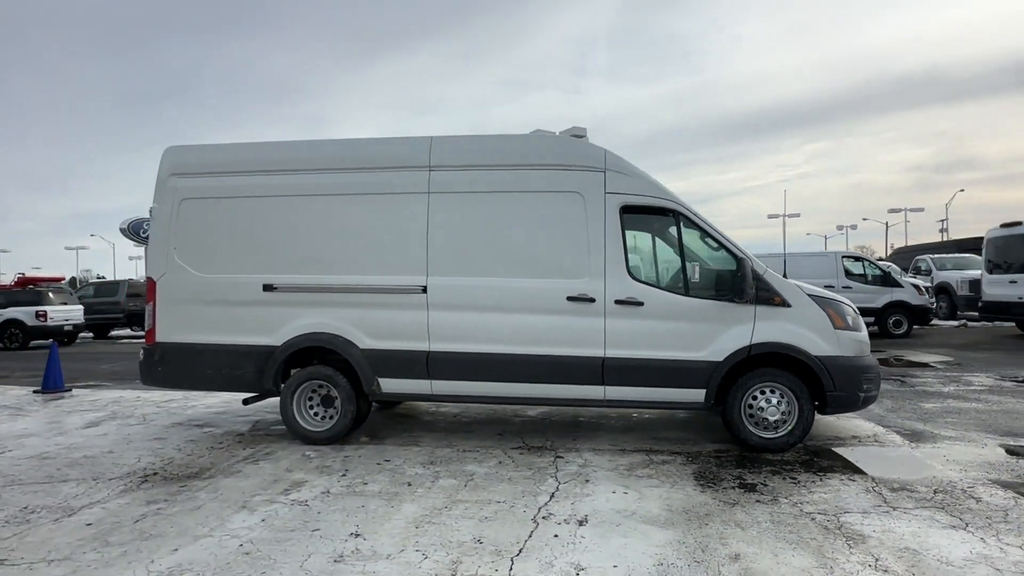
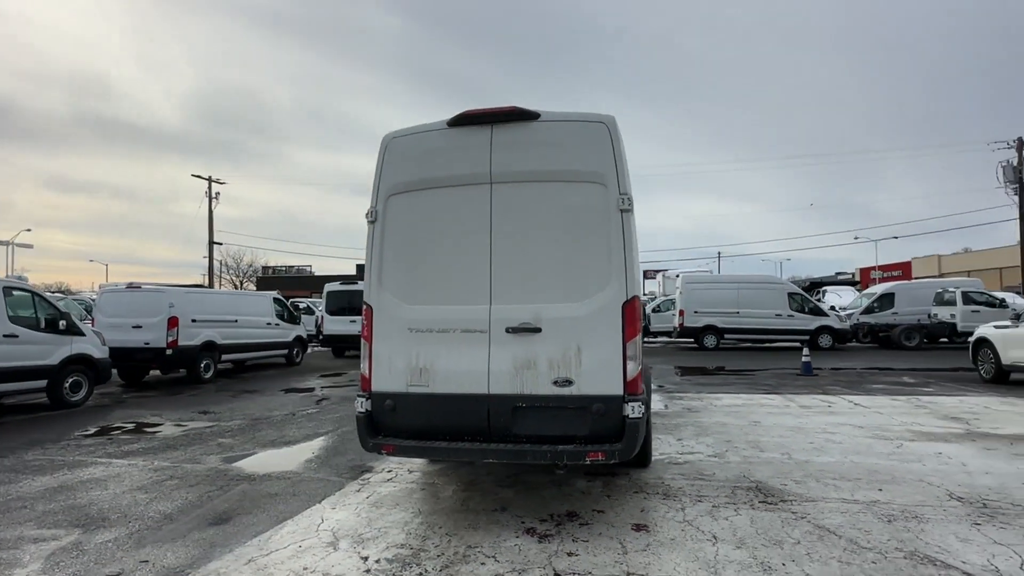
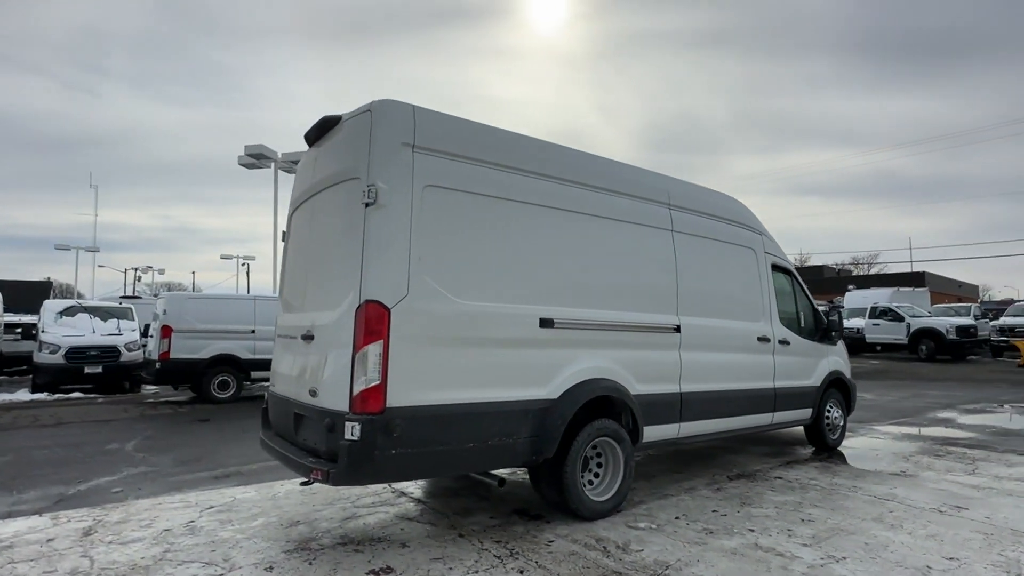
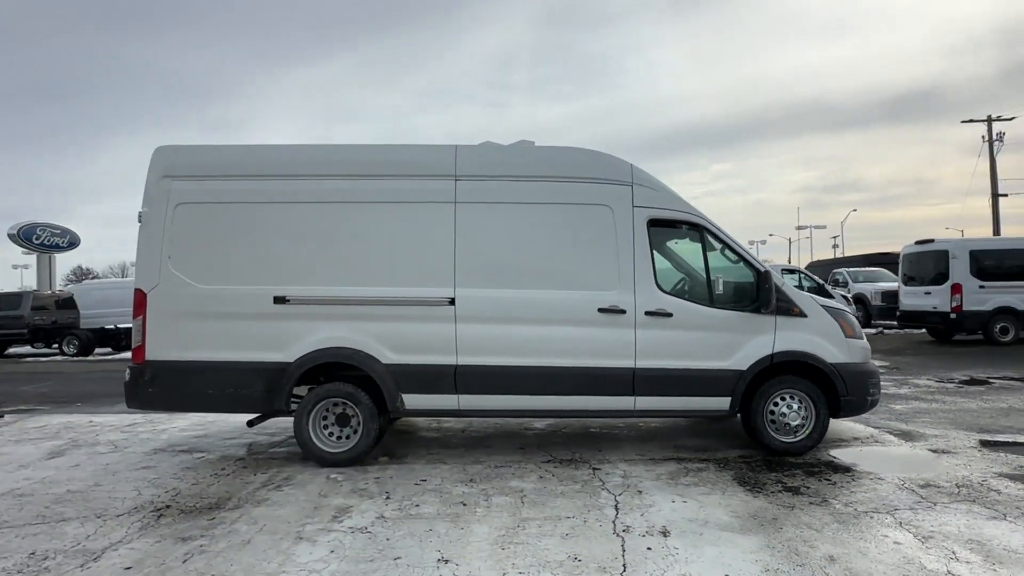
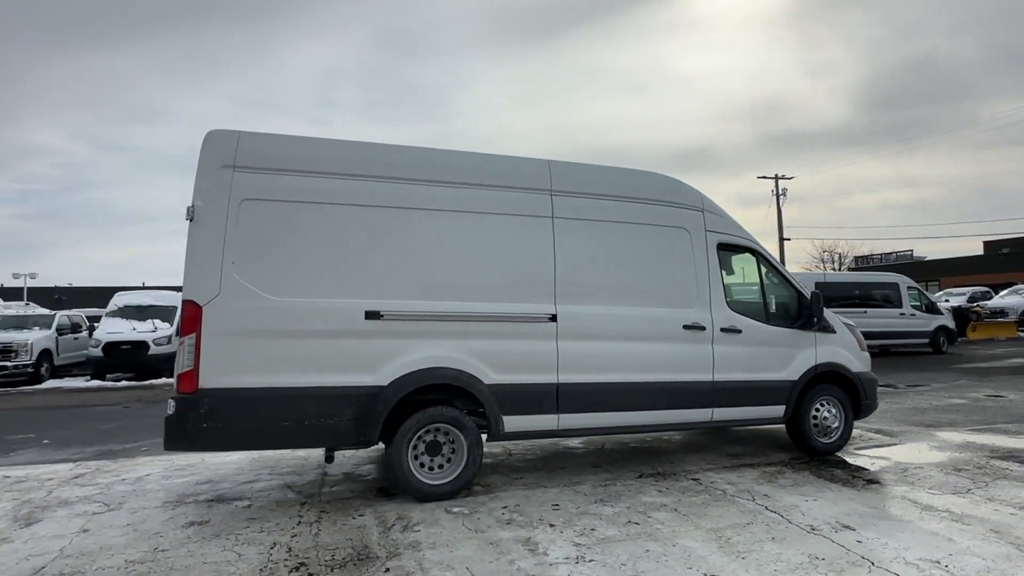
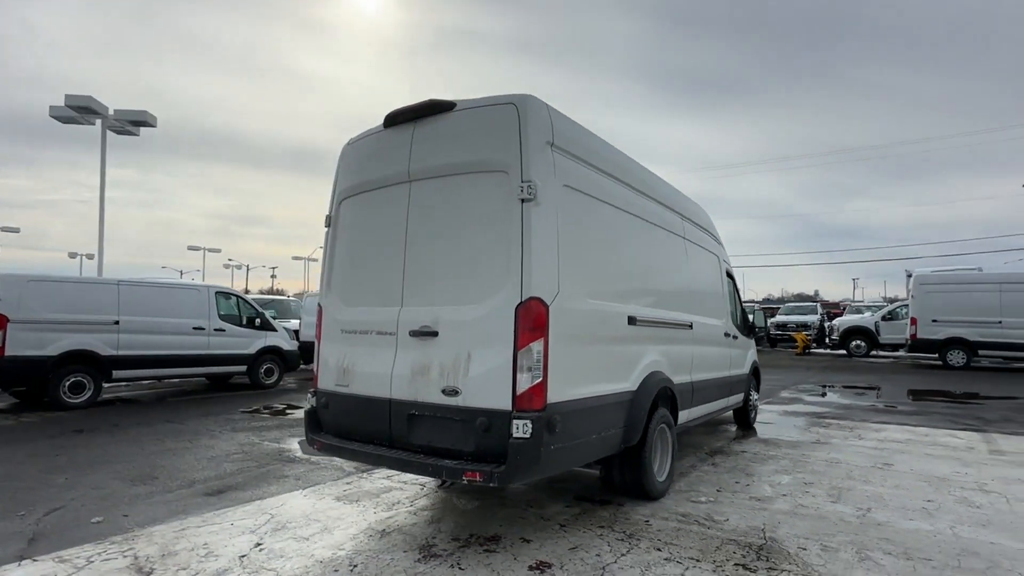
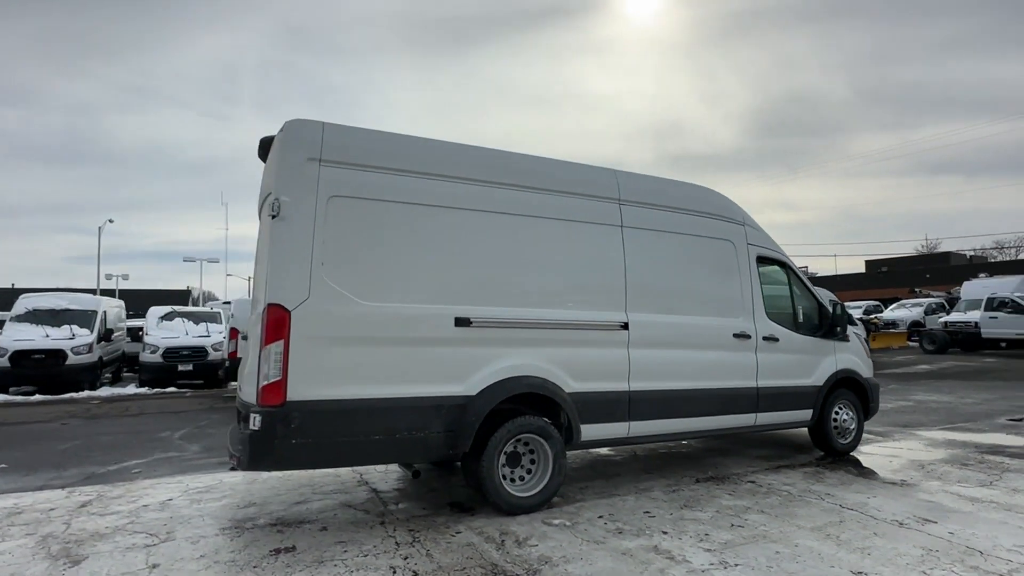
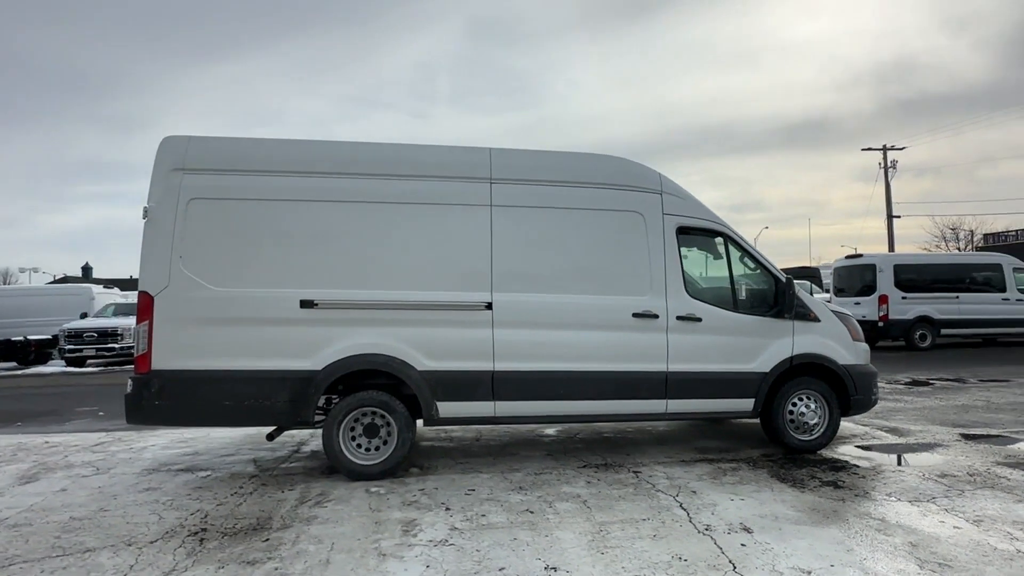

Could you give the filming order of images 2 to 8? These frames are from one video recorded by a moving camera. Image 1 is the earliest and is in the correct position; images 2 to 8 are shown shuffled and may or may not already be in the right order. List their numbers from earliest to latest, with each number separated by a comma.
4, 8, 5, 7, 3, 6, 2
